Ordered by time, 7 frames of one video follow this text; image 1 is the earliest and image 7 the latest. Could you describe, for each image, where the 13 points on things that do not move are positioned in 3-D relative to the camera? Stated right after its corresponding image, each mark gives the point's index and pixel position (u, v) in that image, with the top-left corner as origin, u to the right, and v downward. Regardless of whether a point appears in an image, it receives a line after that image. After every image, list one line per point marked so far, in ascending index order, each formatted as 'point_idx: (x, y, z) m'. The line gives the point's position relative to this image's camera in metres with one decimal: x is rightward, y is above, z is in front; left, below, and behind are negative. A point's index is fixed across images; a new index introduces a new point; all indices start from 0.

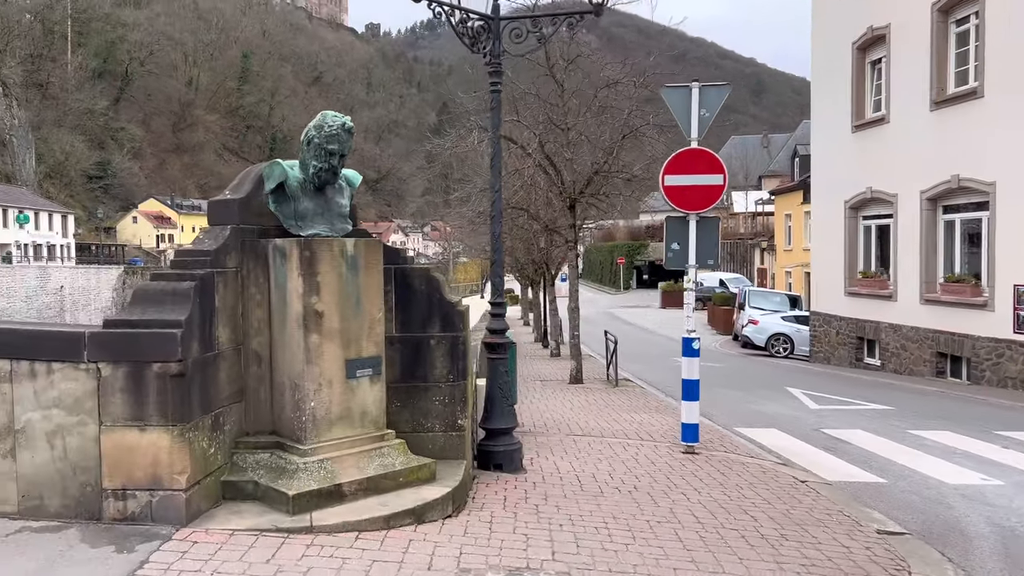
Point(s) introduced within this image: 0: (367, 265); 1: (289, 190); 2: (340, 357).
0: (-0.6, +0.1, +3.2) m
1: (-0.9, +0.4, +3.2) m
2: (-0.7, -0.3, +3.1) m
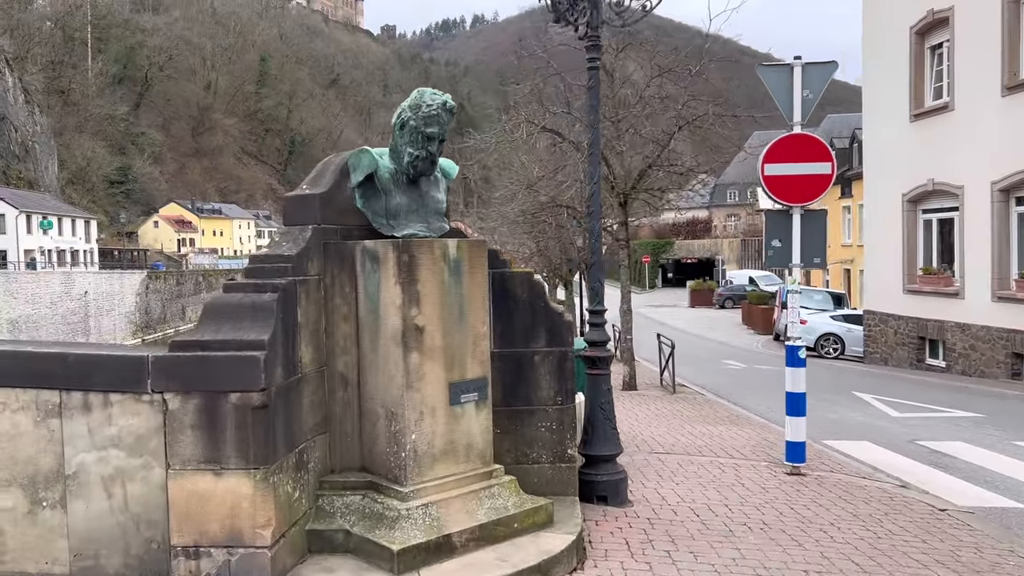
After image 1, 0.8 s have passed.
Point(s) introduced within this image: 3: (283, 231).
0: (-0.1, +0.1, +2.7) m
1: (-0.4, +0.4, +2.7) m
2: (-0.2, -0.3, +2.6) m
3: (-0.8, +0.2, +2.7) m
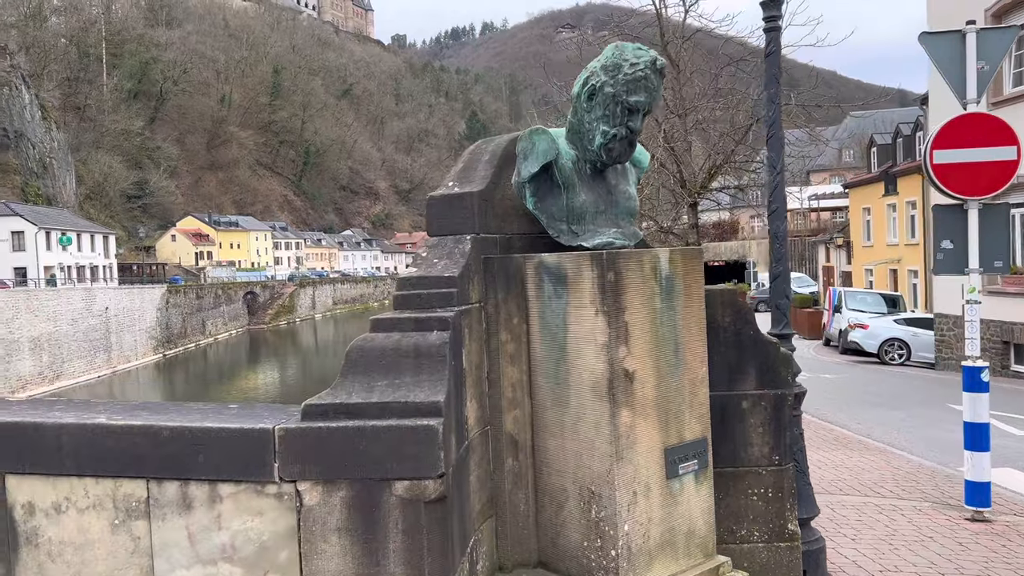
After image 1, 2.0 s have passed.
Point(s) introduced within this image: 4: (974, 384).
0: (+0.4, 0.0, +2.0) m
1: (+0.1, +0.3, +2.0) m
2: (+0.3, -0.4, +1.9) m
3: (-0.2, +0.1, +2.0) m
4: (+2.2, -0.4, +3.8) m
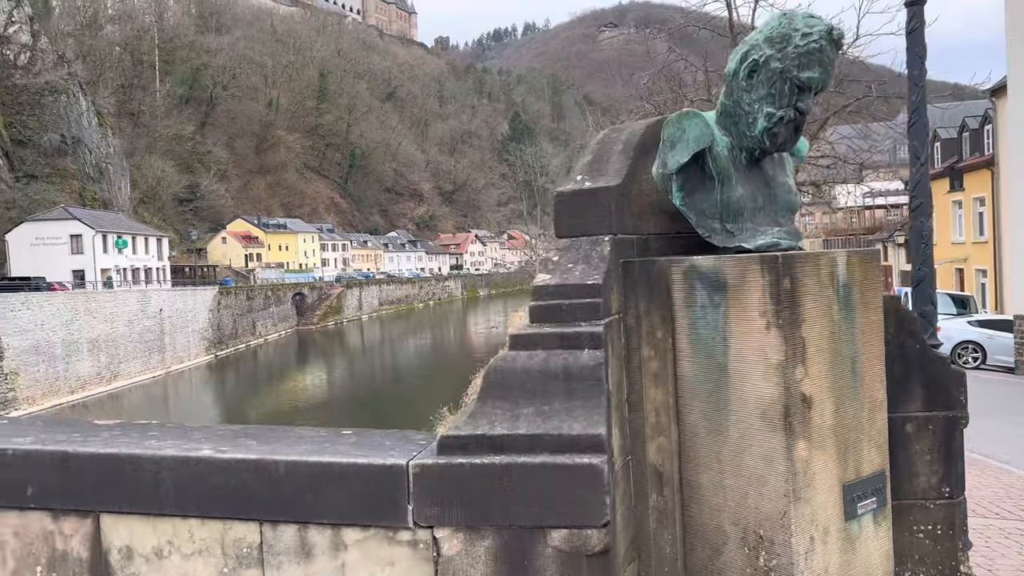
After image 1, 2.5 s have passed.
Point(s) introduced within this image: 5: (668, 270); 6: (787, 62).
0: (+0.7, 0.0, +1.7) m
1: (+0.4, +0.3, +1.7) m
2: (+0.7, -0.4, +1.6) m
3: (+0.1, +0.1, +1.8) m
4: (+2.6, -0.5, +3.4) m
5: (+0.3, 0.0, +1.7) m
6: (+0.5, +0.4, +1.6) m
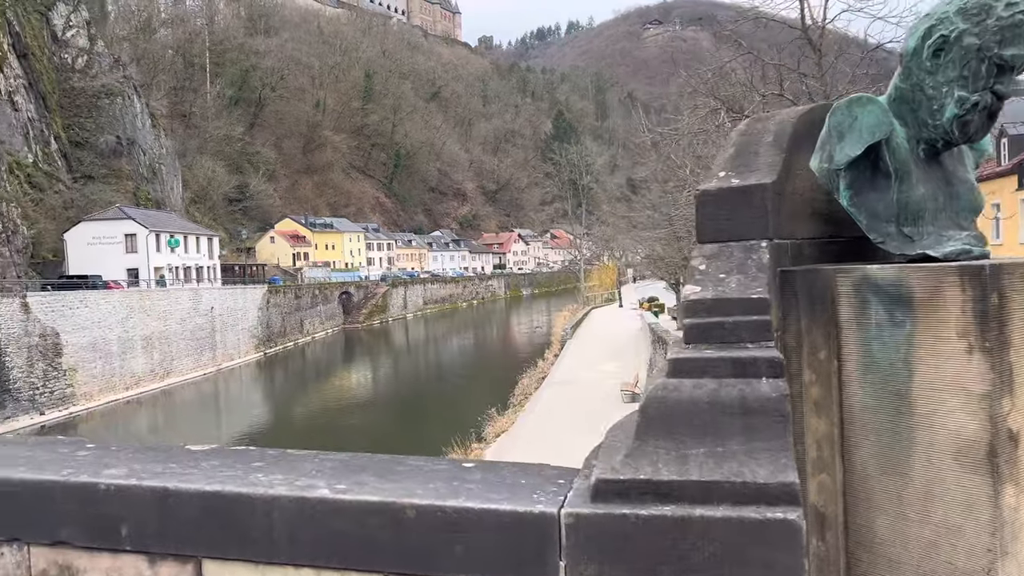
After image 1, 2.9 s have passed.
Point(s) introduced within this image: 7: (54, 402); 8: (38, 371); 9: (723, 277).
0: (+1.0, 0.0, +1.4) m
1: (+0.7, +0.2, +1.5) m
2: (+0.9, -0.4, +1.4) m
3: (+0.4, +0.1, +1.5) m
4: (+2.9, -0.5, +3.1) m
5: (+0.6, 0.0, +1.5) m
6: (+0.8, +0.4, +1.4) m
7: (-11.9, -2.9, +20.7) m
8: (-12.0, -2.0, +20.1) m
9: (+0.4, 0.0, +1.5) m
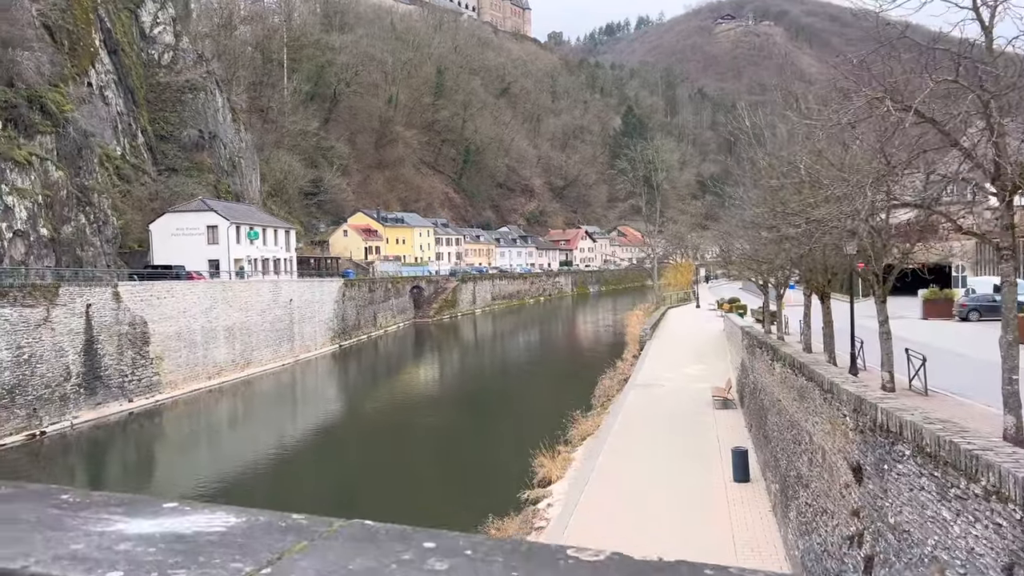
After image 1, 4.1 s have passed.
0: (+1.7, -0.1, +0.8) m
1: (+1.4, +0.2, +0.9) m
2: (+1.6, -0.5, +0.7) m
3: (+1.1, 0.0, +1.0) m
4: (+3.7, -0.6, +2.3) m
5: (+1.3, 0.0, +0.9) m
6: (+1.5, +0.4, +0.7) m
7: (-9.7, -2.6, +21.0) m
8: (-9.9, -1.8, +20.4) m
9: (+1.1, 0.0, +0.9) m
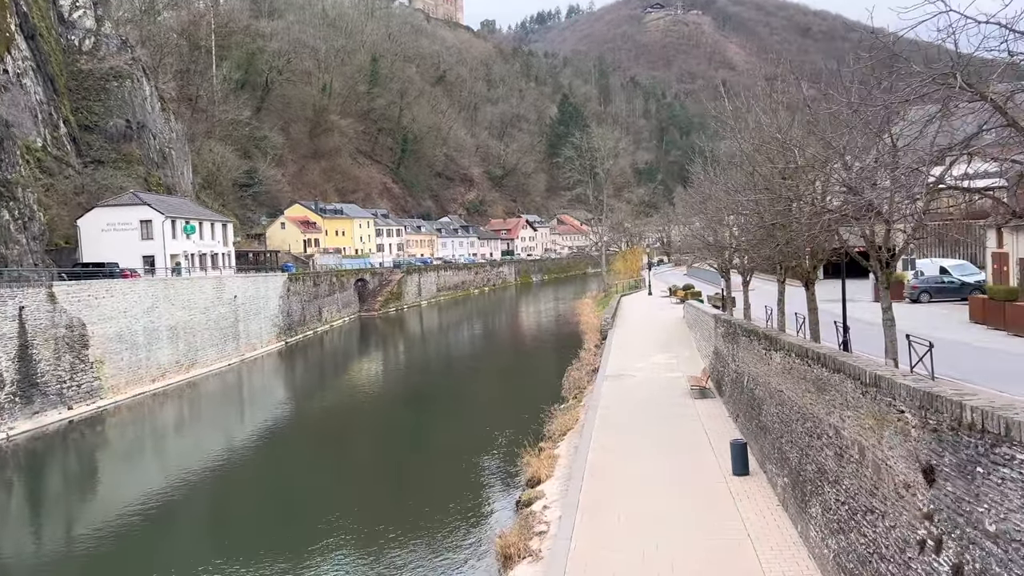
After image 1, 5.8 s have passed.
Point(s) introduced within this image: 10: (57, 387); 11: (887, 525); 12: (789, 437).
0: (+2.6, -0.1, +0.3) m
1: (+2.3, +0.1, +0.3) m
2: (+2.5, -0.5, +0.2) m
3: (+1.9, 0.0, +0.4) m
4: (+4.5, -0.6, +1.9) m
5: (+2.2, -0.1, +0.4) m
6: (+2.4, +0.3, +0.2) m
7: (-10.4, -2.6, +19.6) m
8: (-10.5, -1.8, +19.0) m
9: (+1.9, -0.1, +0.3) m
10: (-10.5, -2.3, +18.6) m
11: (+3.5, -2.2, +7.5) m
12: (+4.0, -2.2, +11.7) m
